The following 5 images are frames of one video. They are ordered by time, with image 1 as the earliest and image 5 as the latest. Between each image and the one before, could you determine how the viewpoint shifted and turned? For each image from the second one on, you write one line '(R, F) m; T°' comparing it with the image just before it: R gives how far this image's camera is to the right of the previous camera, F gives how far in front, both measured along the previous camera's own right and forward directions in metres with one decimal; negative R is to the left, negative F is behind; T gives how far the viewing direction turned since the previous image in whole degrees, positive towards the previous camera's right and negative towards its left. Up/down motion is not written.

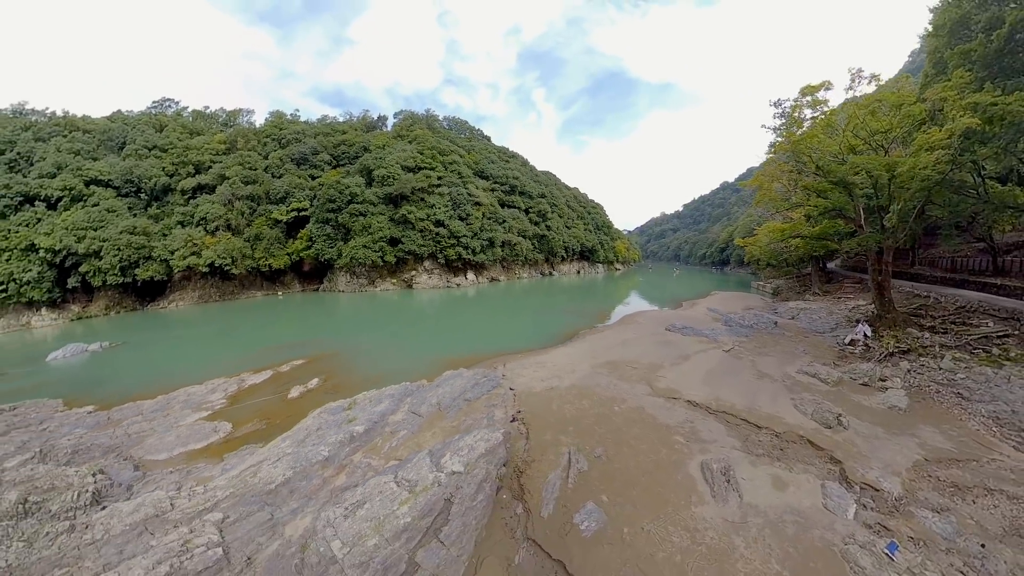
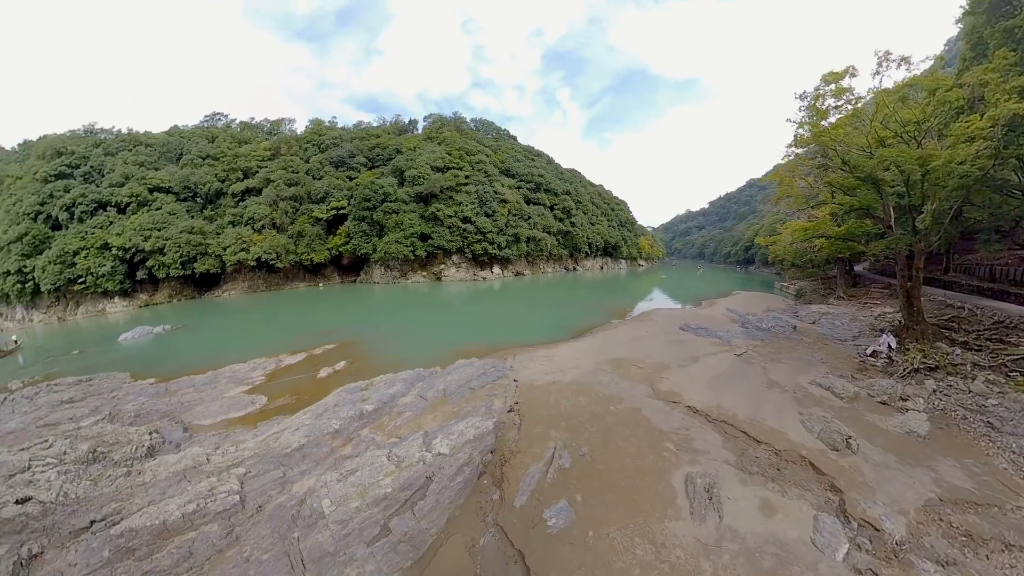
(+0.7, +0.3) m; -4°
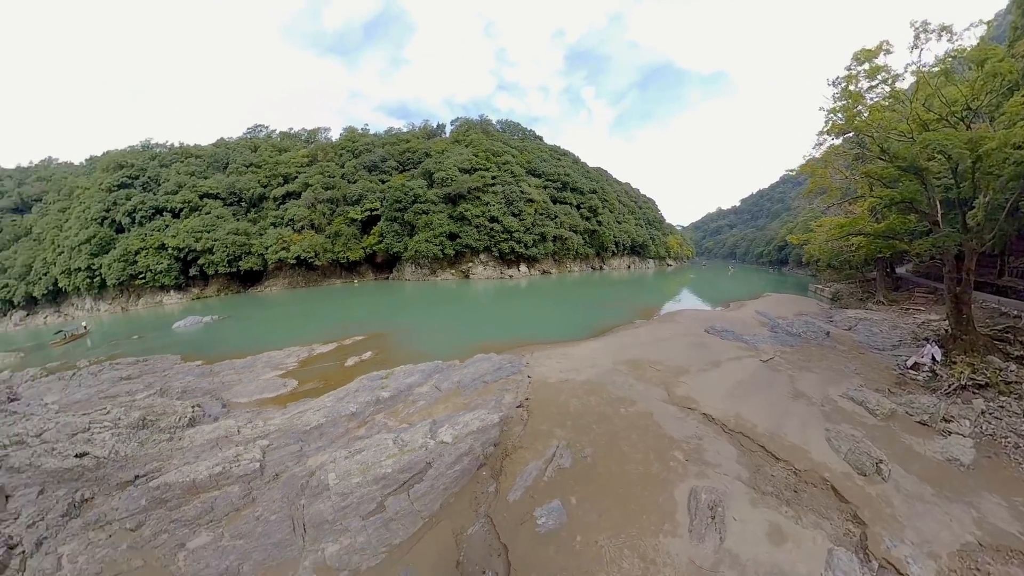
(+0.6, +0.3) m; -4°
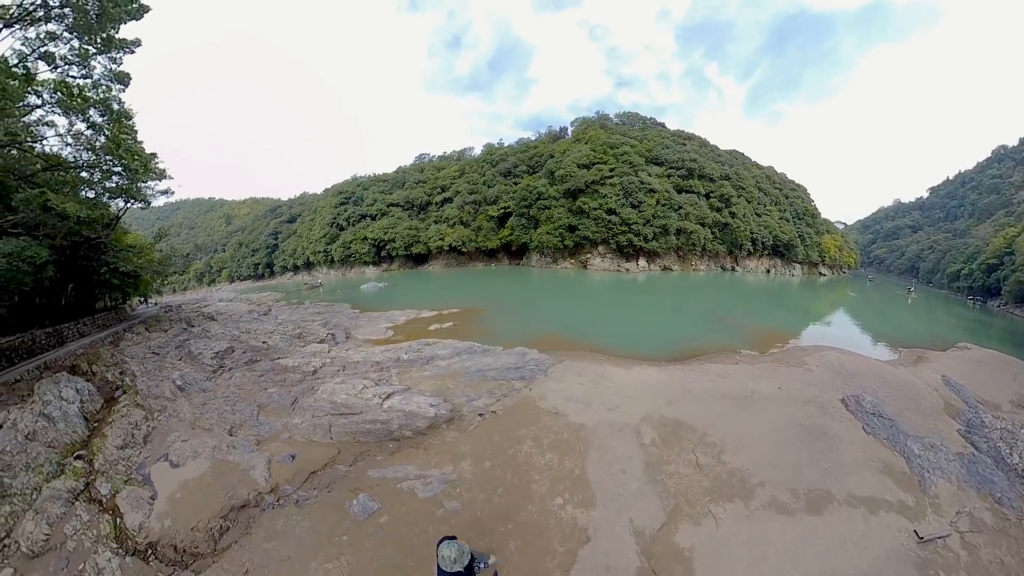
(+3.2, +4.3) m; -19°
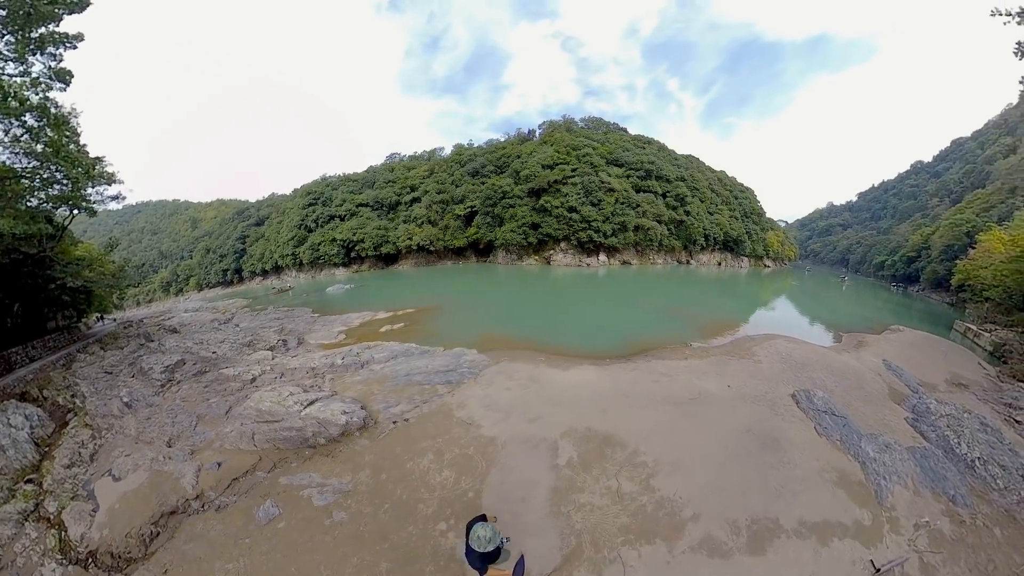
(+1.3, +1.5) m; +5°
